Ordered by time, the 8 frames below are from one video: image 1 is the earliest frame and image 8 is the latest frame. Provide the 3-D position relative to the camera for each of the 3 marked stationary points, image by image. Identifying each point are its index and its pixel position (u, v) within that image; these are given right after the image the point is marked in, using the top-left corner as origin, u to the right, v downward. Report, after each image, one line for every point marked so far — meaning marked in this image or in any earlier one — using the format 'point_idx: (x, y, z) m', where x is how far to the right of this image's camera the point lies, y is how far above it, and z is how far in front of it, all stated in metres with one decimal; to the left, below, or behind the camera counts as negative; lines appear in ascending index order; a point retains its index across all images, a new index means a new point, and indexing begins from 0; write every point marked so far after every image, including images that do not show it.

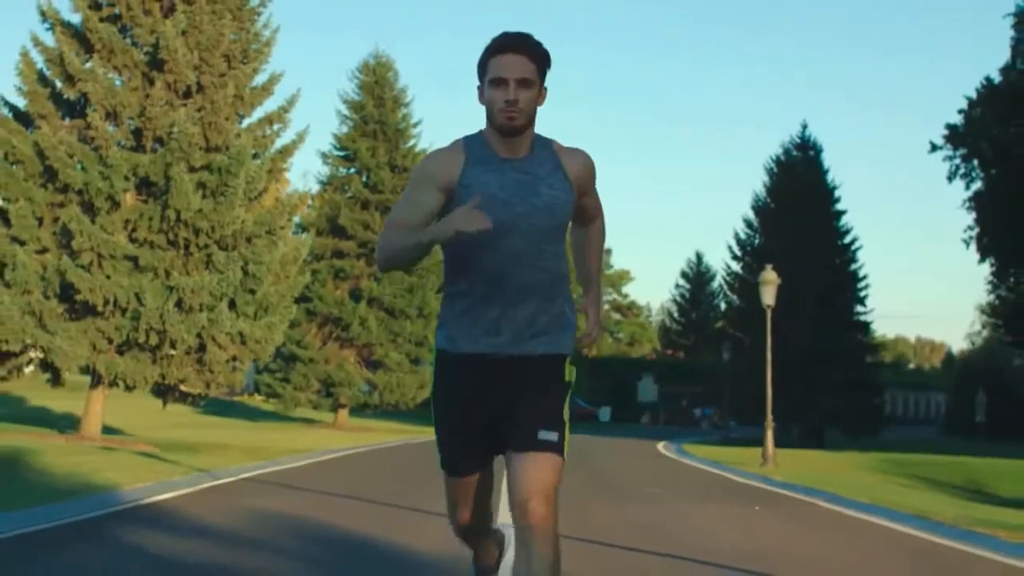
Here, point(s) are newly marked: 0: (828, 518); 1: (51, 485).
0: (+3.6, -2.6, +16.0) m
1: (-5.5, -2.3, +16.7) m
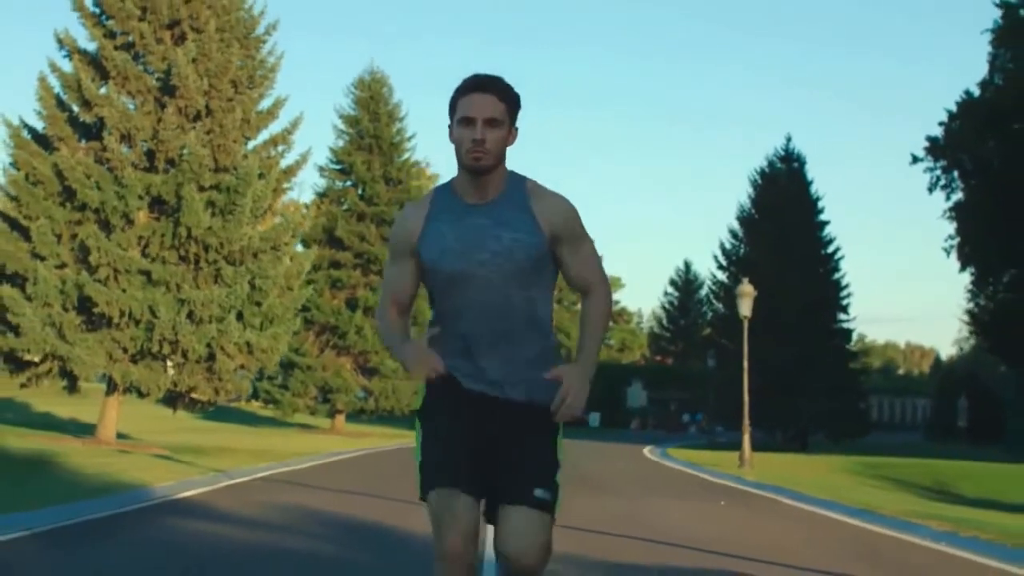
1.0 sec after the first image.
0: (+3.5, -2.8, +17.7) m
1: (-5.6, -2.6, +18.4) m
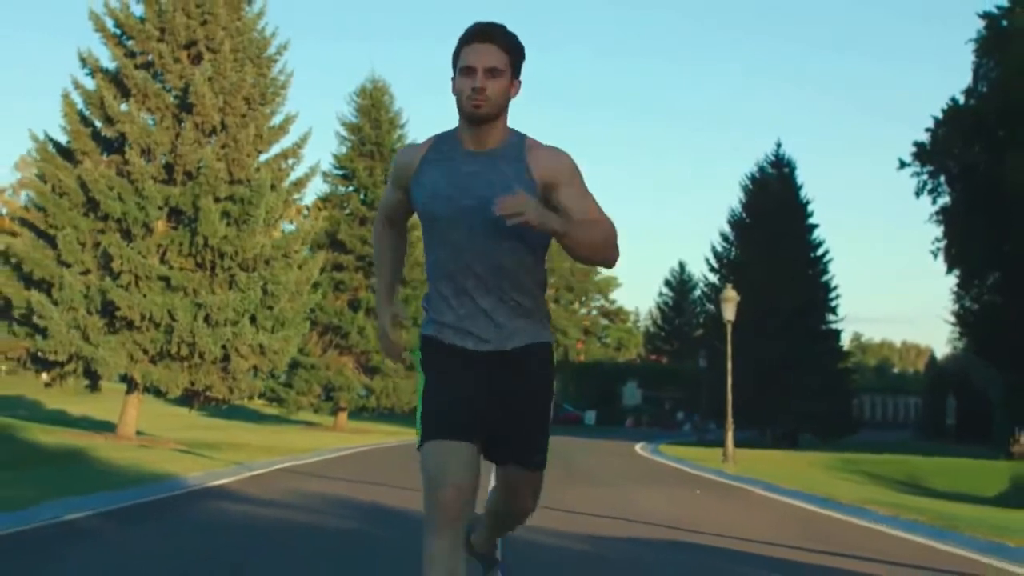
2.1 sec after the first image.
0: (+3.5, -3.0, +19.6) m
1: (-5.7, -2.7, +20.3) m
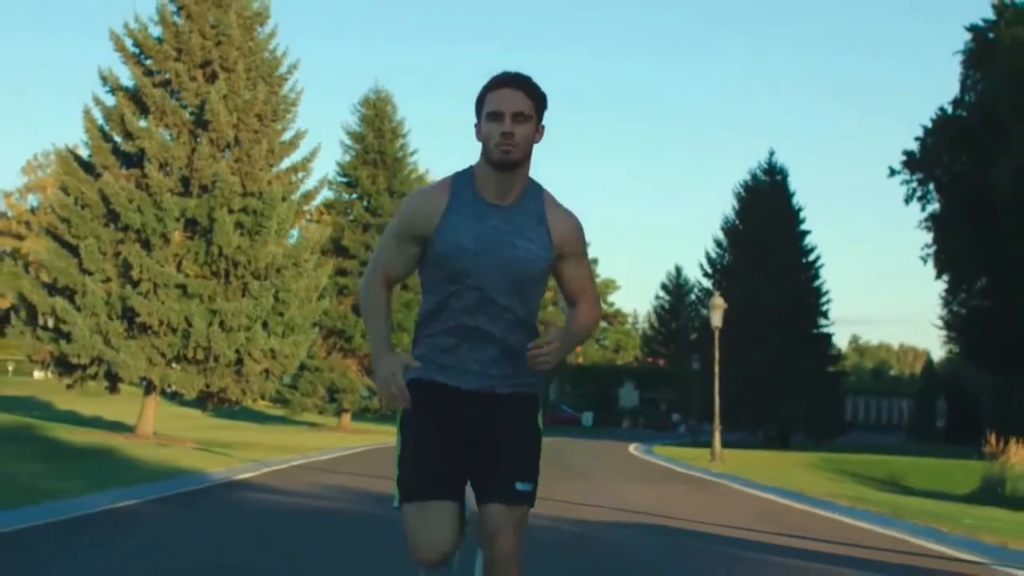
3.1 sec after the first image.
0: (+3.4, -3.1, +21.3) m
1: (-5.7, -2.9, +22.0) m
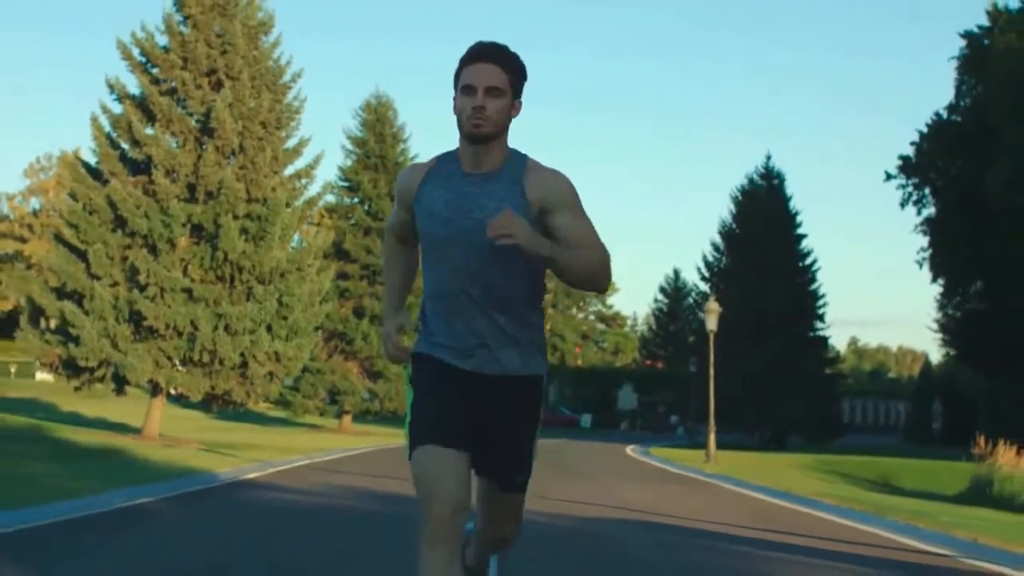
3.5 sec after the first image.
0: (+3.4, -3.2, +22.0) m
1: (-5.7, -2.9, +22.7) m
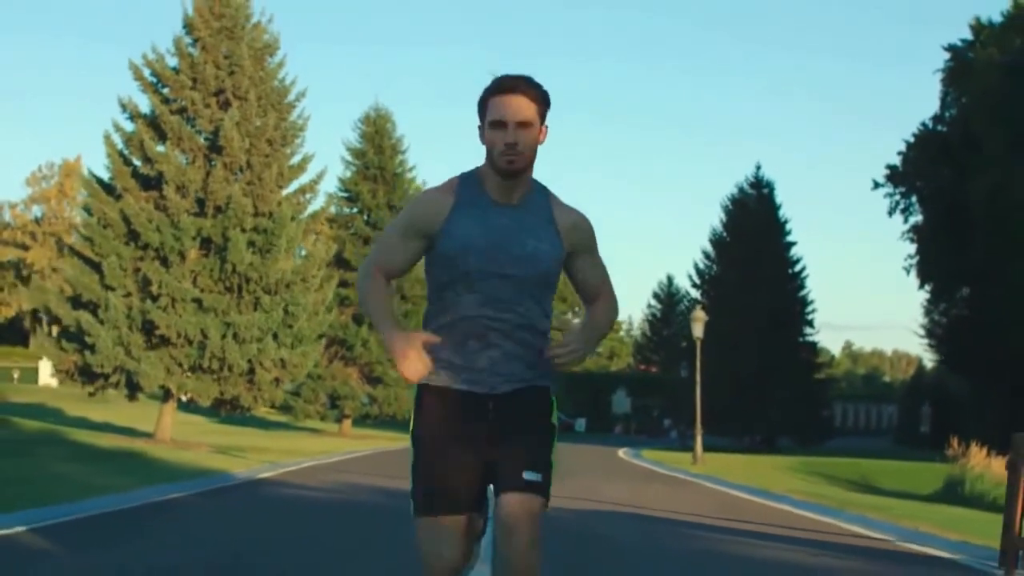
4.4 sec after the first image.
0: (+3.3, -3.4, +23.6) m
1: (-5.8, -3.2, +24.2) m
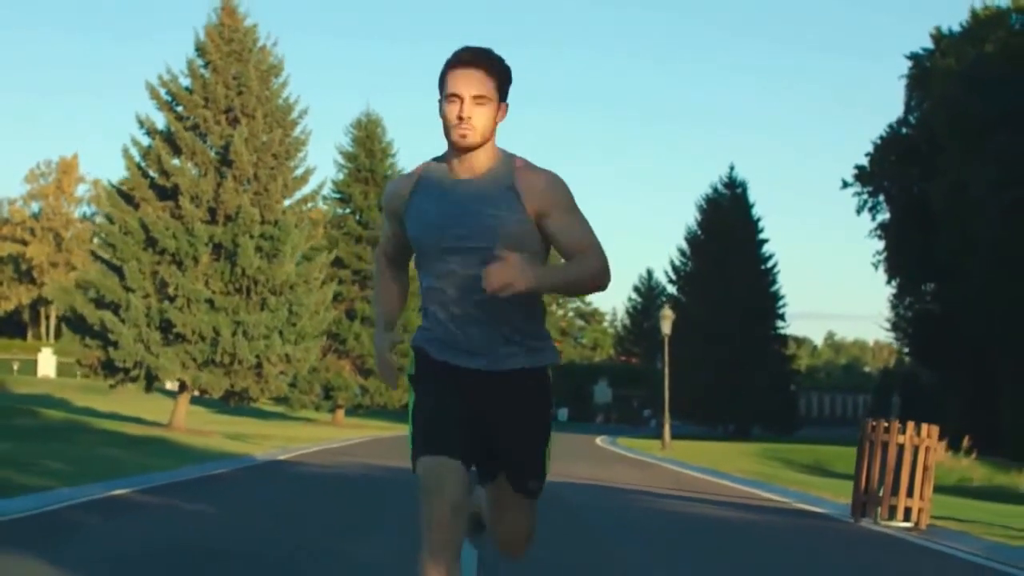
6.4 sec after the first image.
0: (+3.0, -3.6, +27.1) m
1: (-6.1, -3.3, +27.7) m
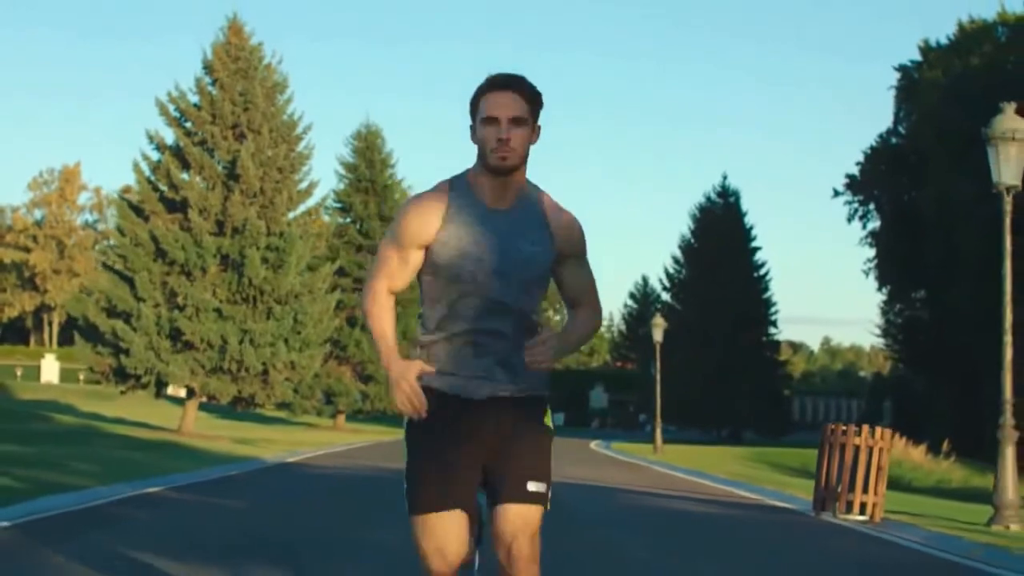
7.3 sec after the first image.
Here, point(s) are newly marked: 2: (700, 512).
0: (+2.9, -3.8, +28.5) m
1: (-6.2, -3.5, +29.1) m
2: (+2.4, -3.1, +19.2) m
